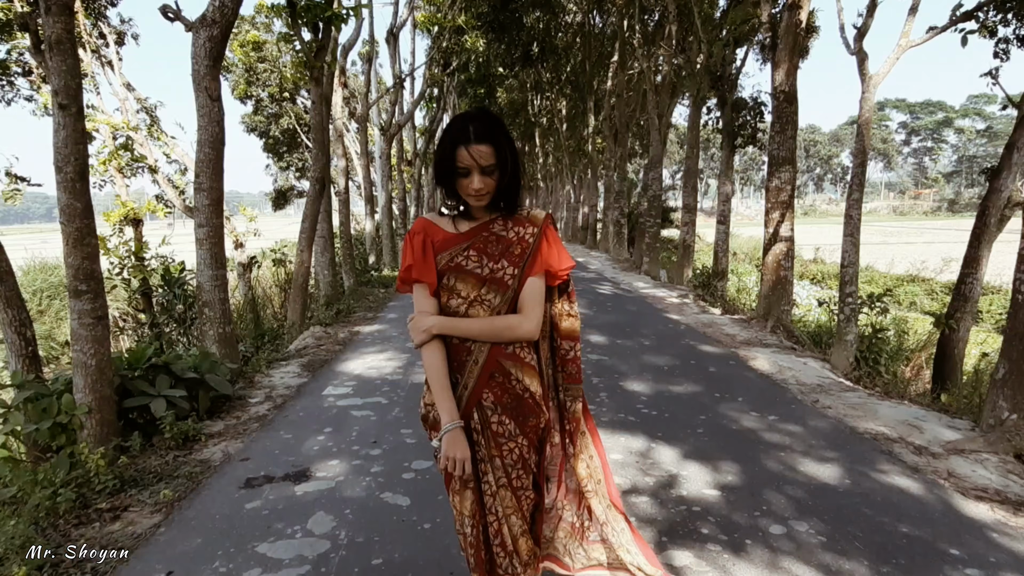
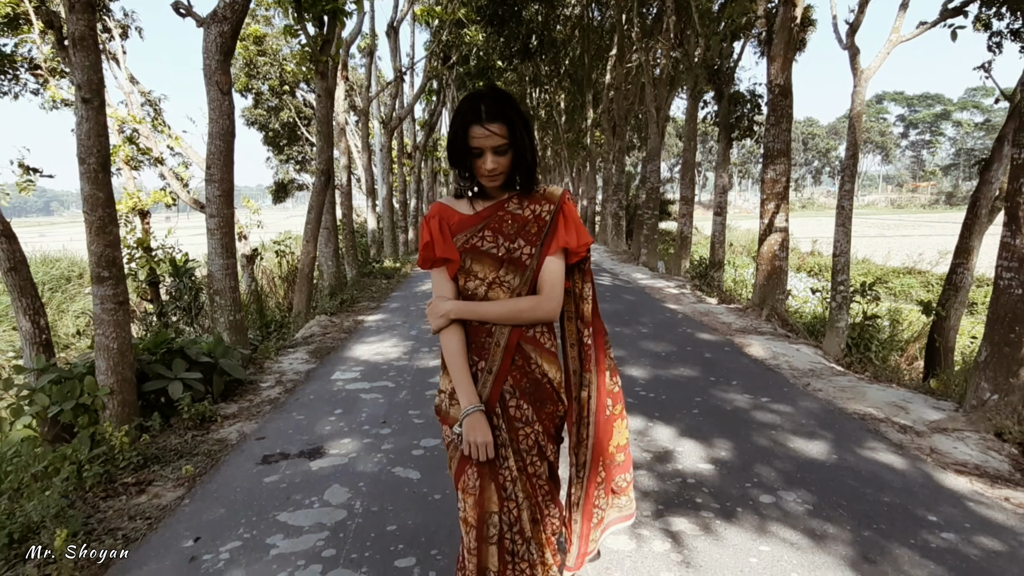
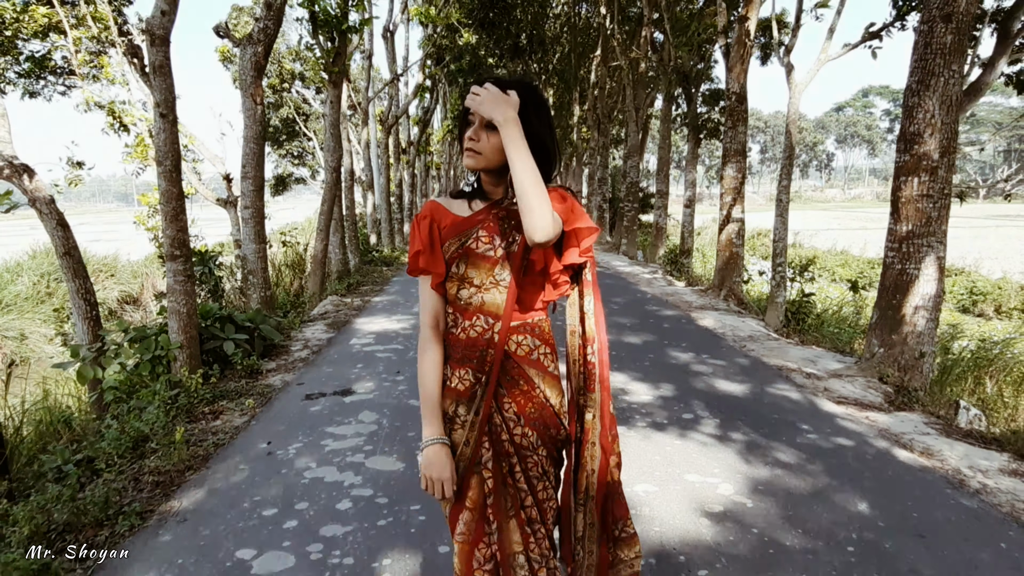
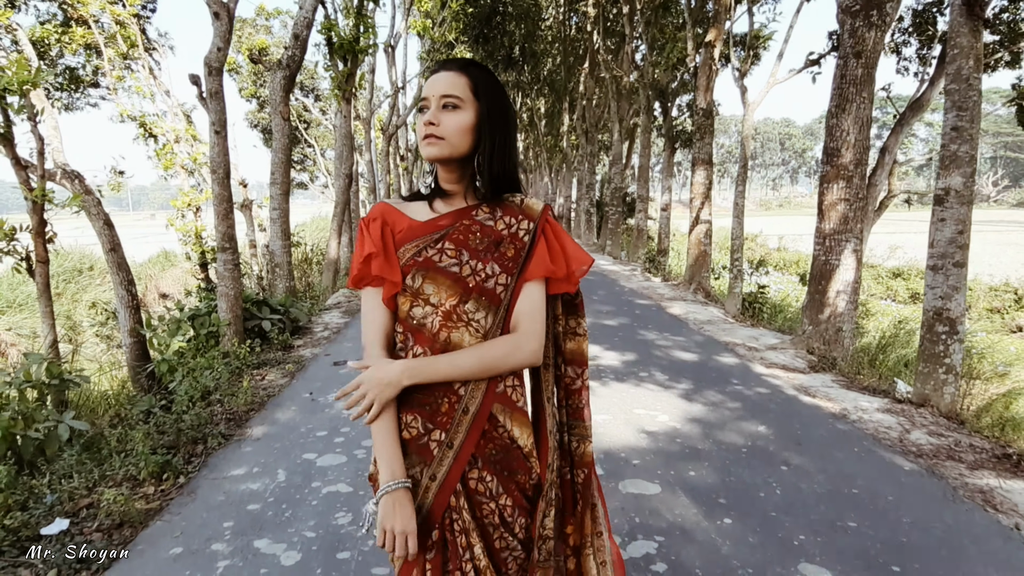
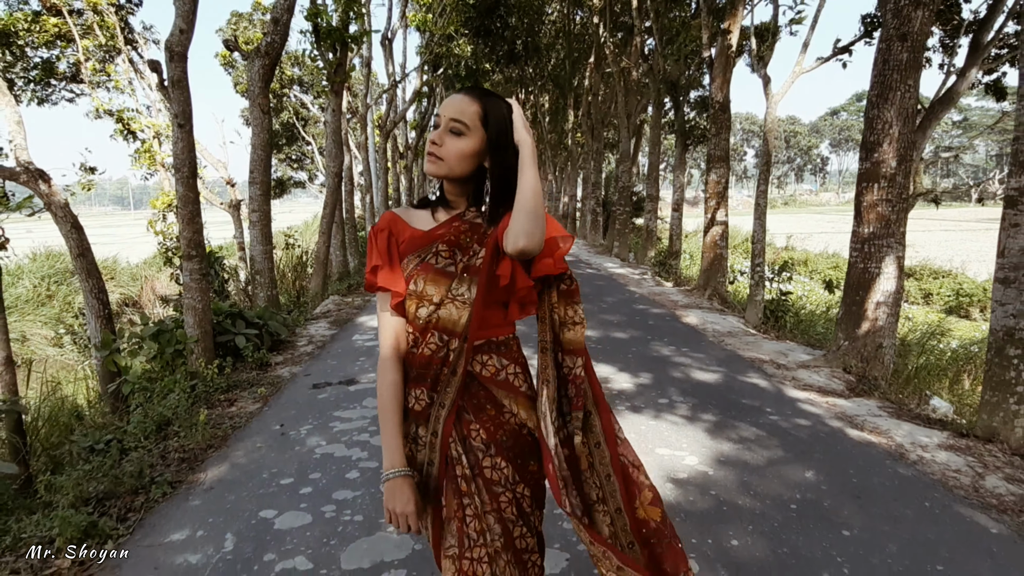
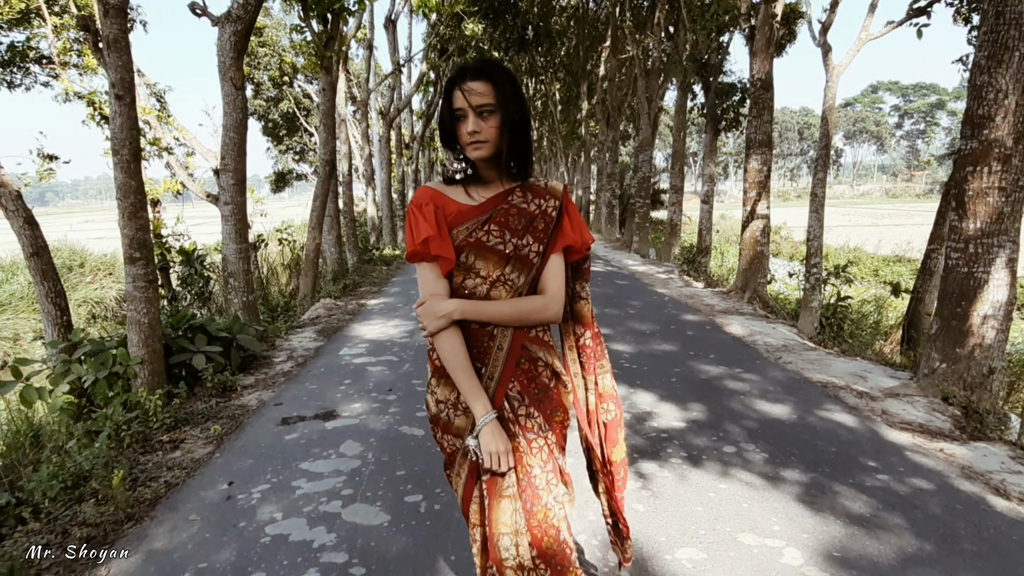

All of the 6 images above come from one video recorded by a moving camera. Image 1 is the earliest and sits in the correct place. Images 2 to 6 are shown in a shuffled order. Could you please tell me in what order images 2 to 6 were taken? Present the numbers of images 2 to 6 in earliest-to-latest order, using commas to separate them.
2, 6, 3, 5, 4
